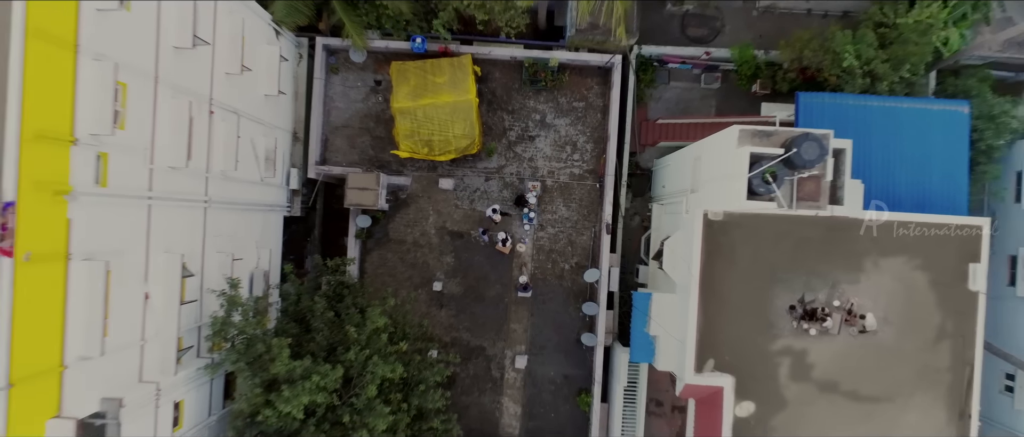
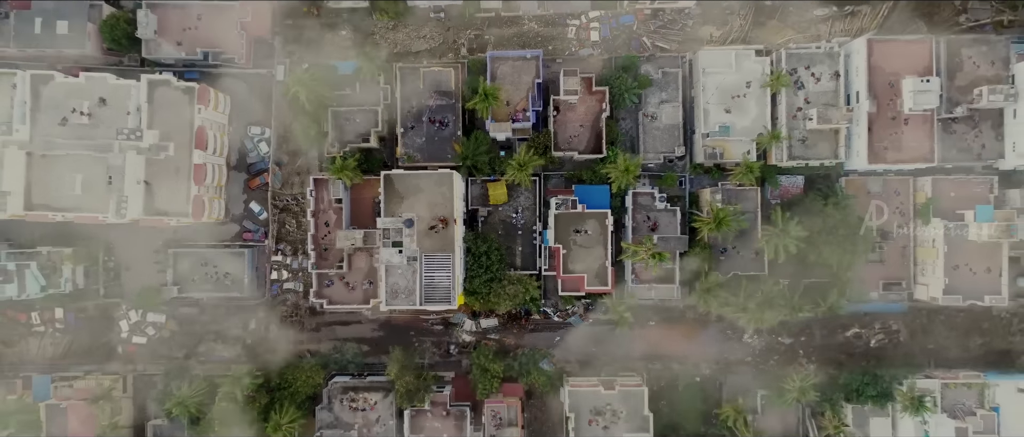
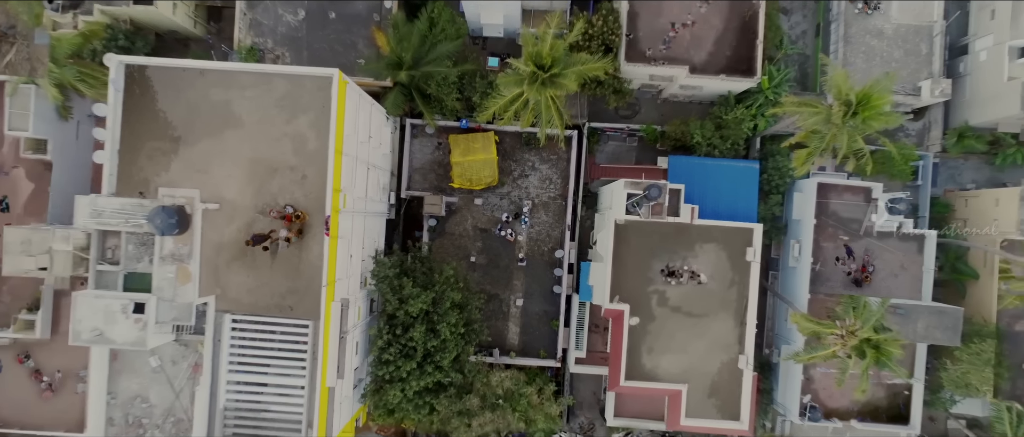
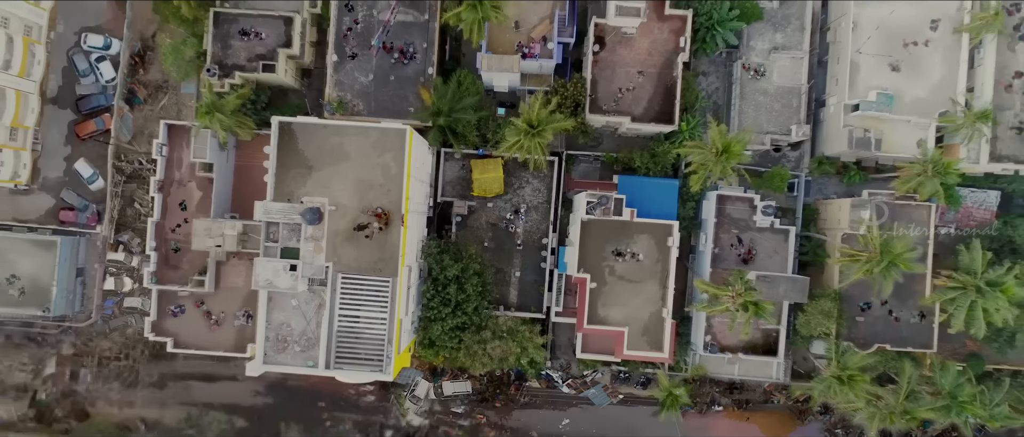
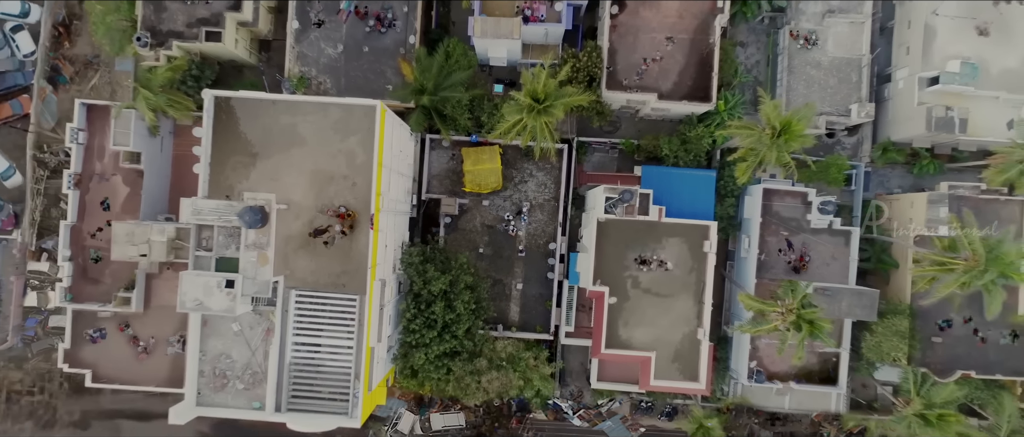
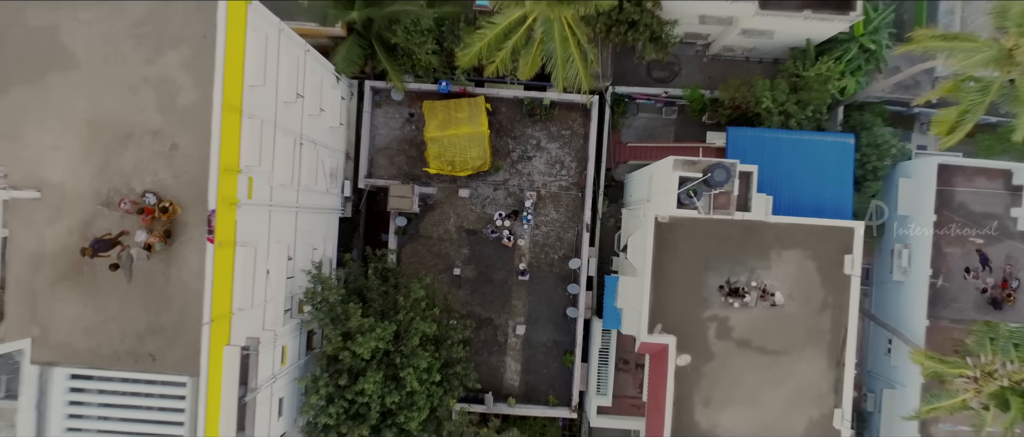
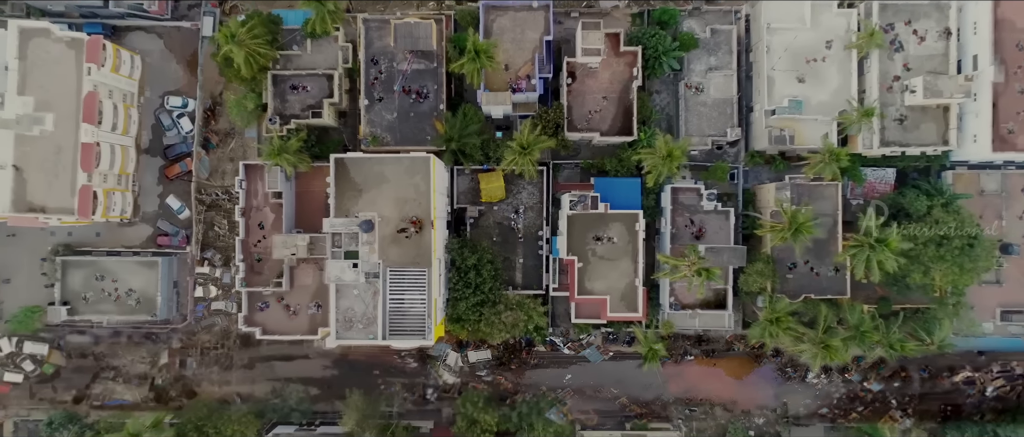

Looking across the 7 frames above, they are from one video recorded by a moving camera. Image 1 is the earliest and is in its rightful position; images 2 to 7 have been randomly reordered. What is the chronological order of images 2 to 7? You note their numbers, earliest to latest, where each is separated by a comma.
6, 3, 5, 4, 7, 2
